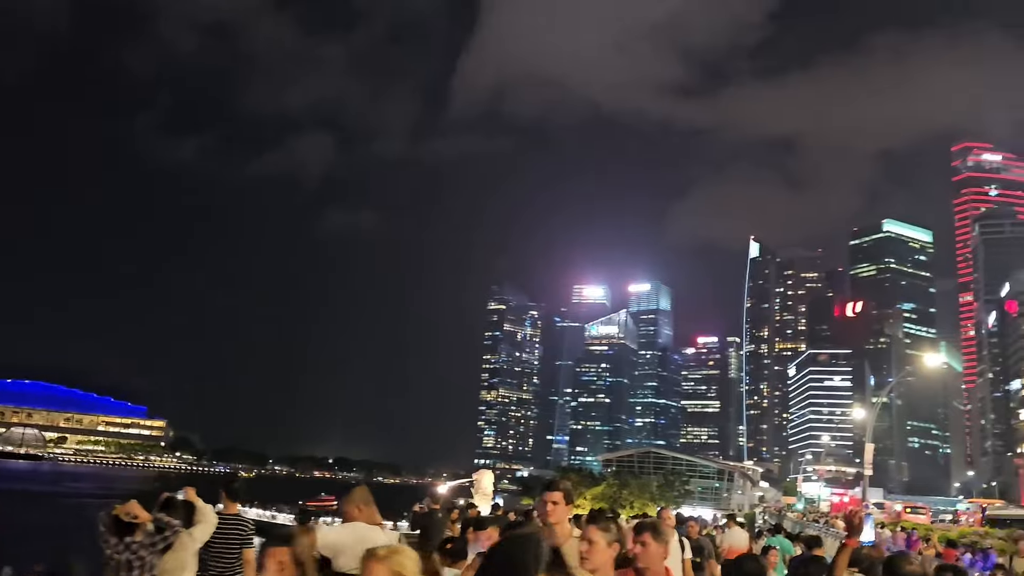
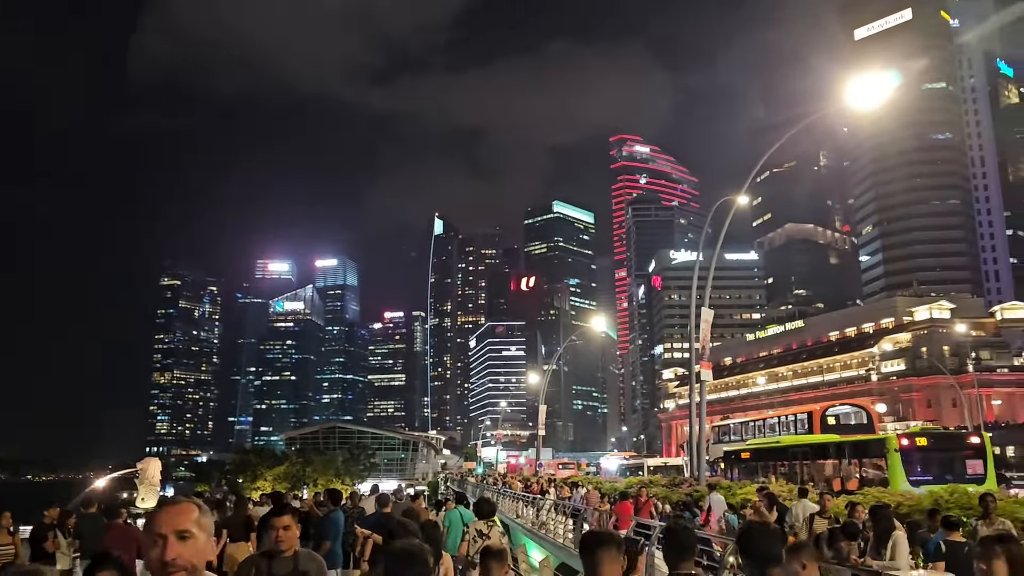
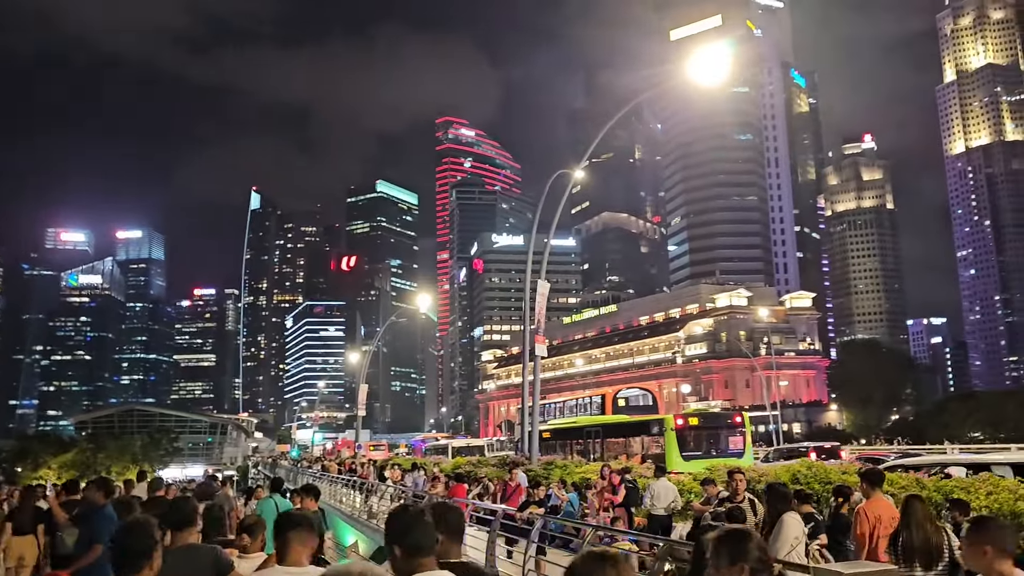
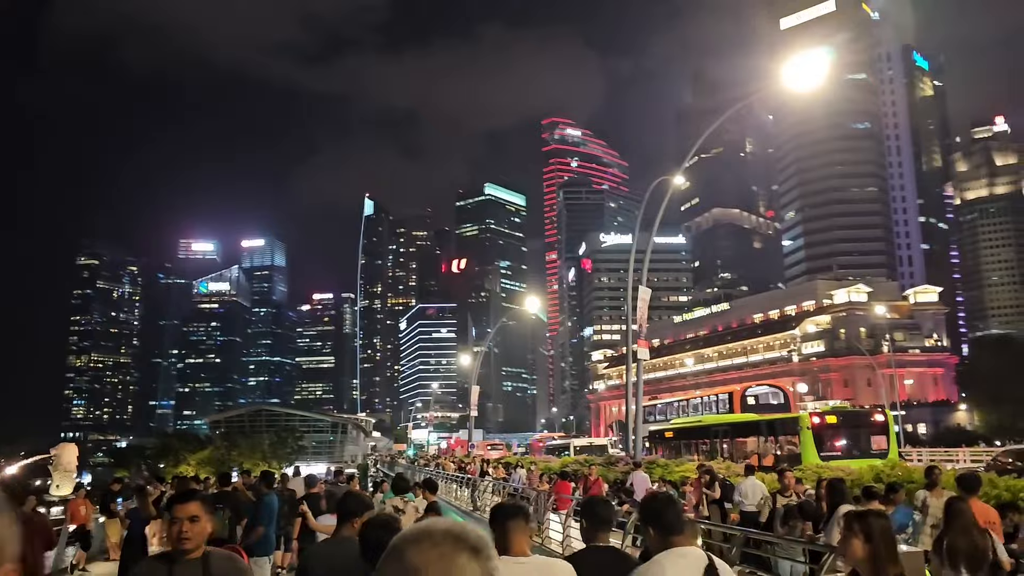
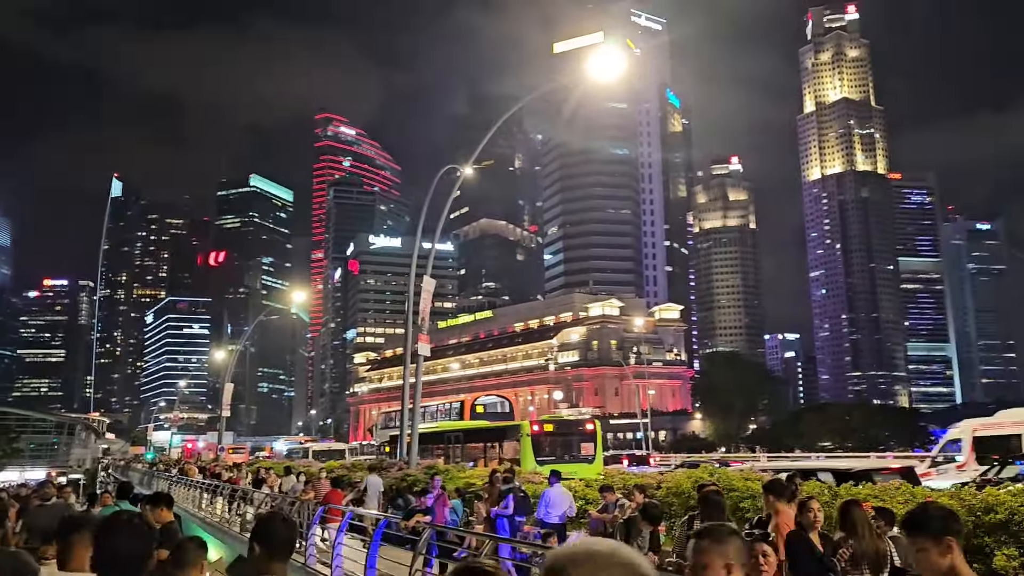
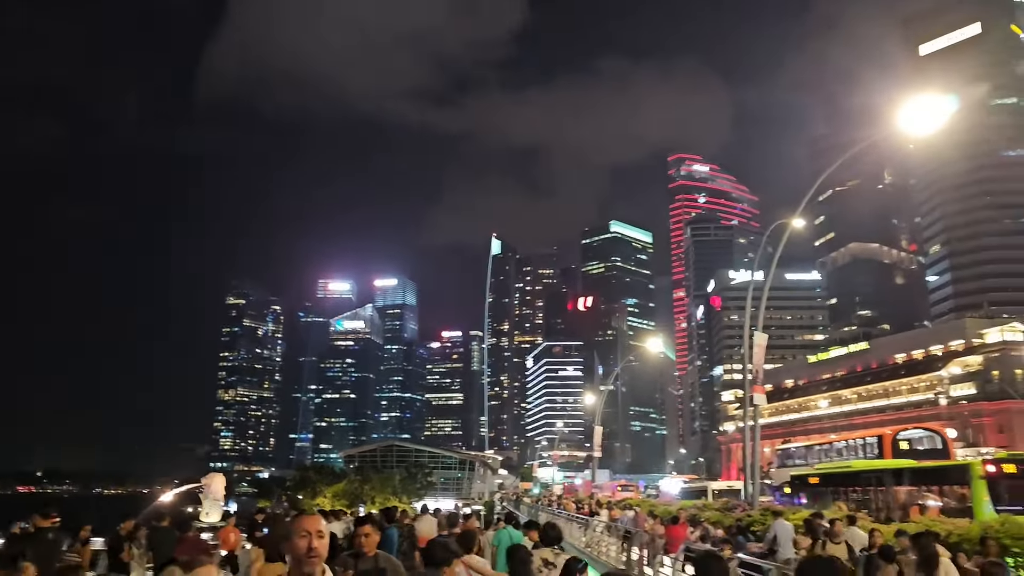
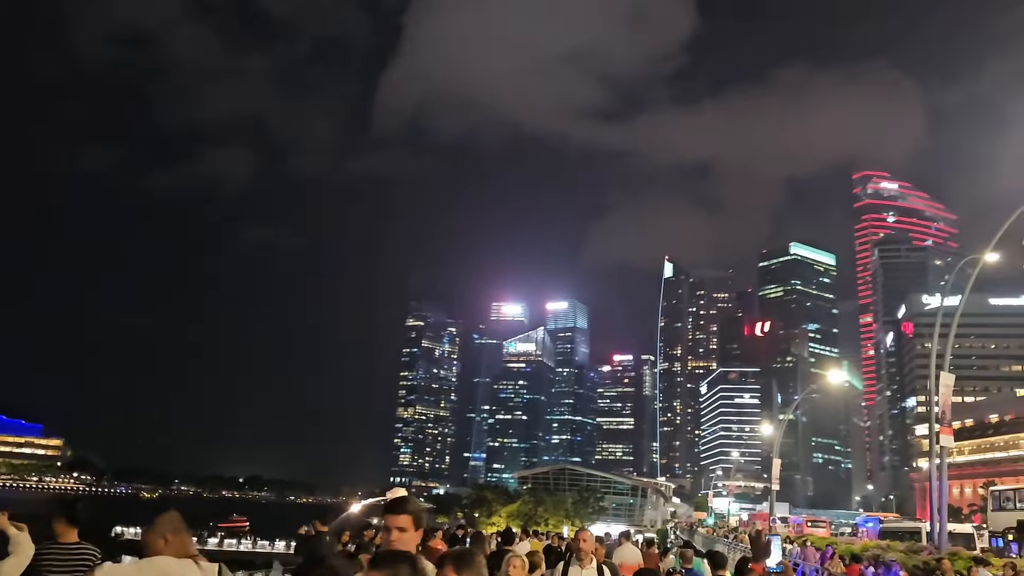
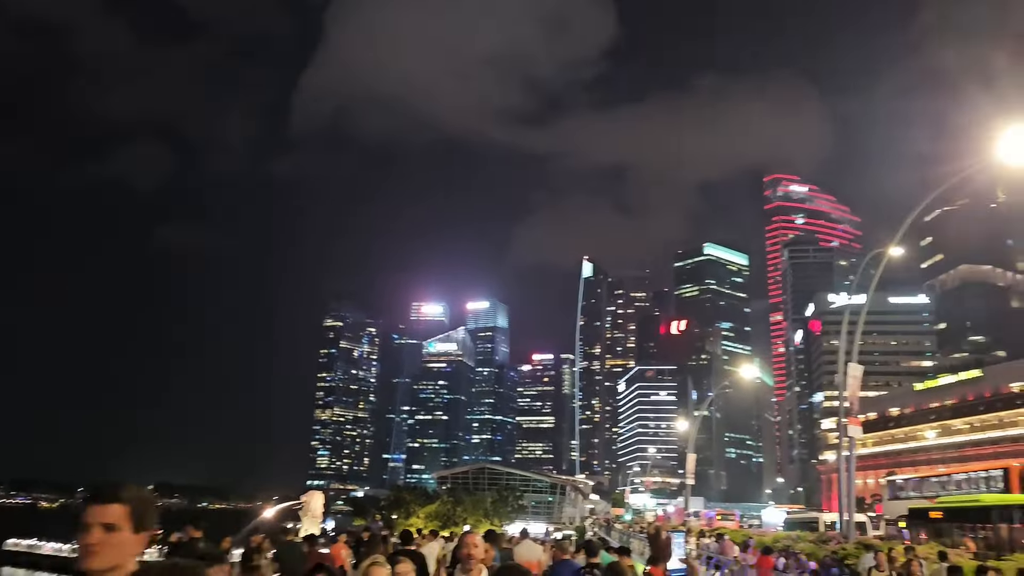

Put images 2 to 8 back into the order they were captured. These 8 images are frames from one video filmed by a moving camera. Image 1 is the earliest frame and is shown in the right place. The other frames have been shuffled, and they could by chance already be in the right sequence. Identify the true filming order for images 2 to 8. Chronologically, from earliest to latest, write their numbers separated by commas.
7, 8, 6, 2, 4, 3, 5
